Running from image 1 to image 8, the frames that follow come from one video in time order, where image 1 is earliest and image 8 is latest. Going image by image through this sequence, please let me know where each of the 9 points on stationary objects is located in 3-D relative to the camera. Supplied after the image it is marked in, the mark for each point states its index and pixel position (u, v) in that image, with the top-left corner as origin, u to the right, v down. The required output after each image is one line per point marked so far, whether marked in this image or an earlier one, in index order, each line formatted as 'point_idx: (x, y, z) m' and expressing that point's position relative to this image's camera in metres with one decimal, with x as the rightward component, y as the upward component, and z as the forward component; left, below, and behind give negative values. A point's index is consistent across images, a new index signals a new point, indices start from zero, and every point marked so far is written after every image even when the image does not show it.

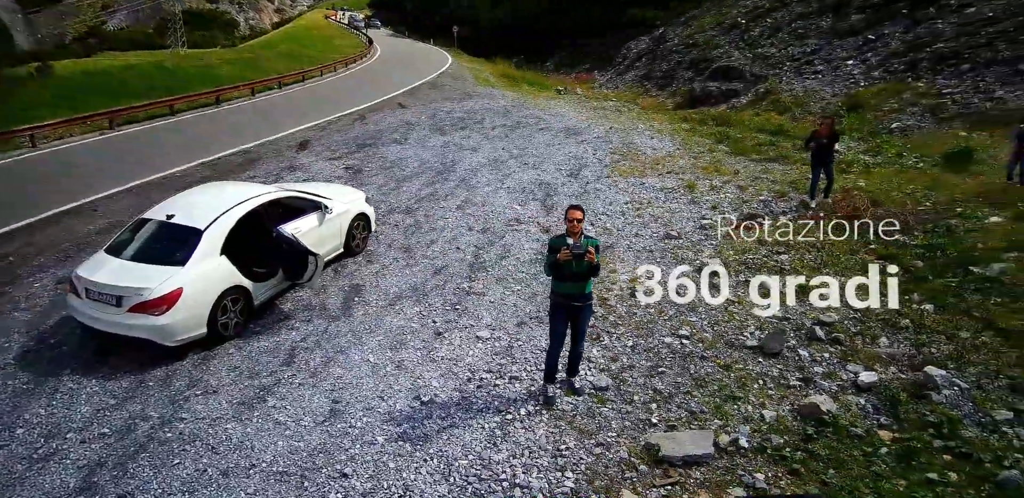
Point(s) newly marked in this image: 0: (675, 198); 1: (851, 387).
0: (+3.3, +1.1, +12.5) m
1: (+3.6, -1.4, +6.1) m
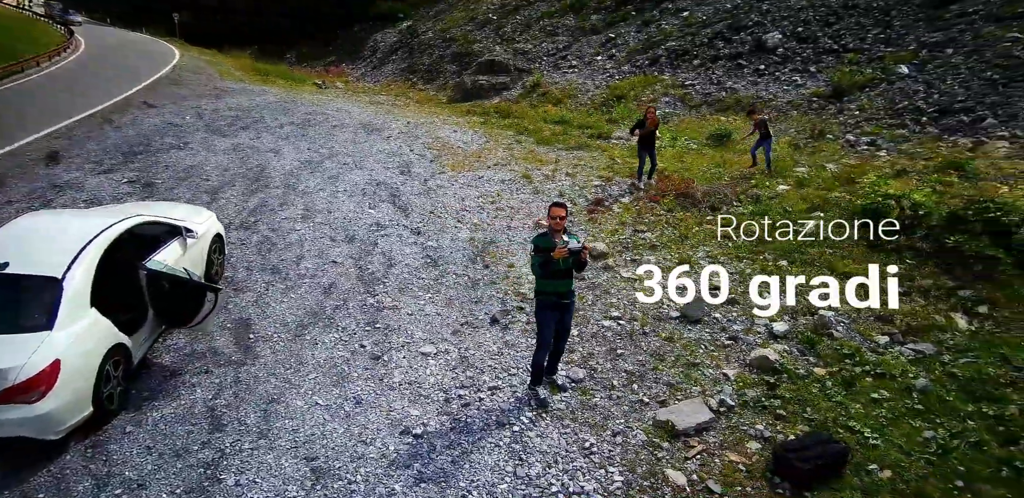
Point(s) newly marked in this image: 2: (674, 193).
0: (+0.1, +1.3, +12.9) m
1: (+3.2, -1.0, +7.1) m
2: (+3.3, +1.1, +12.1) m
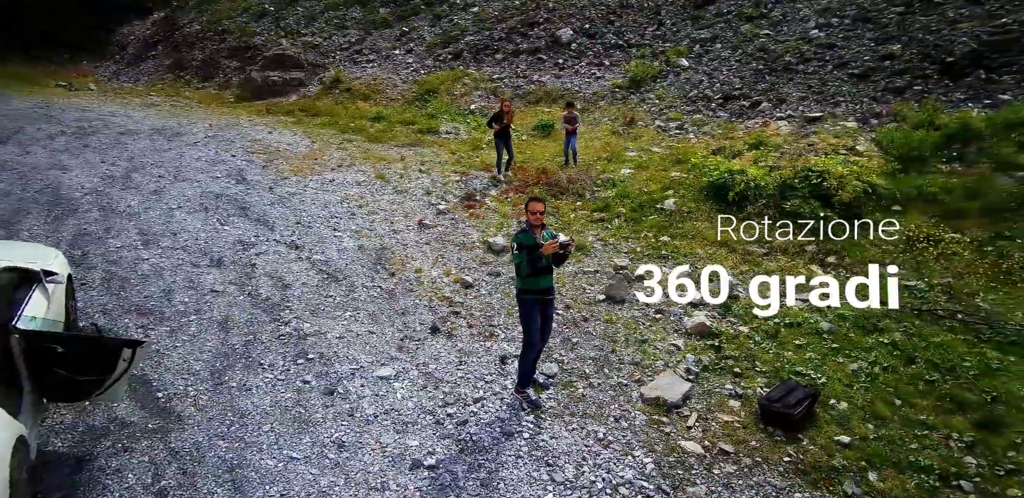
0: (-2.7, +1.2, +12.2) m
1: (+2.4, -0.7, +7.9) m
2: (+0.6, +1.4, +12.5) m
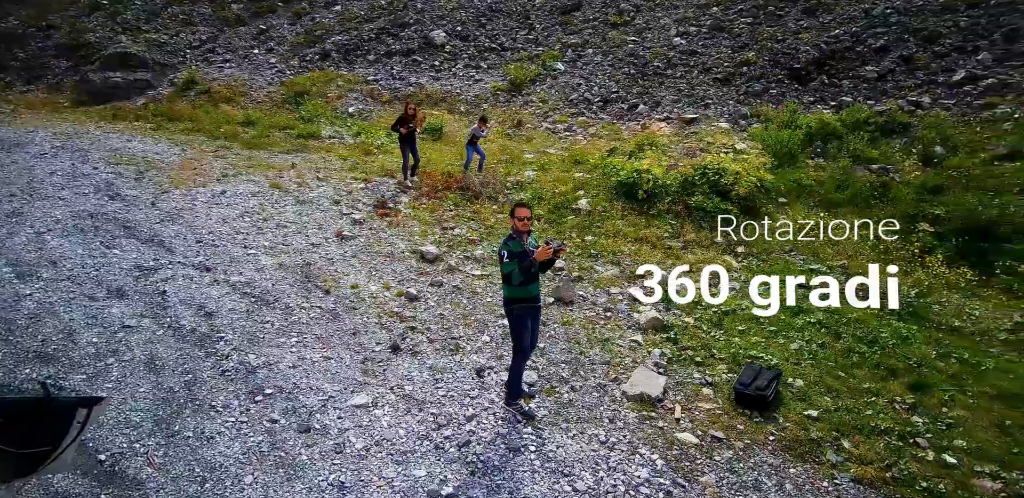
0: (-4.3, +0.9, +11.2) m
1: (+1.7, -0.7, +8.2) m
2: (-1.2, +1.2, +12.3) m
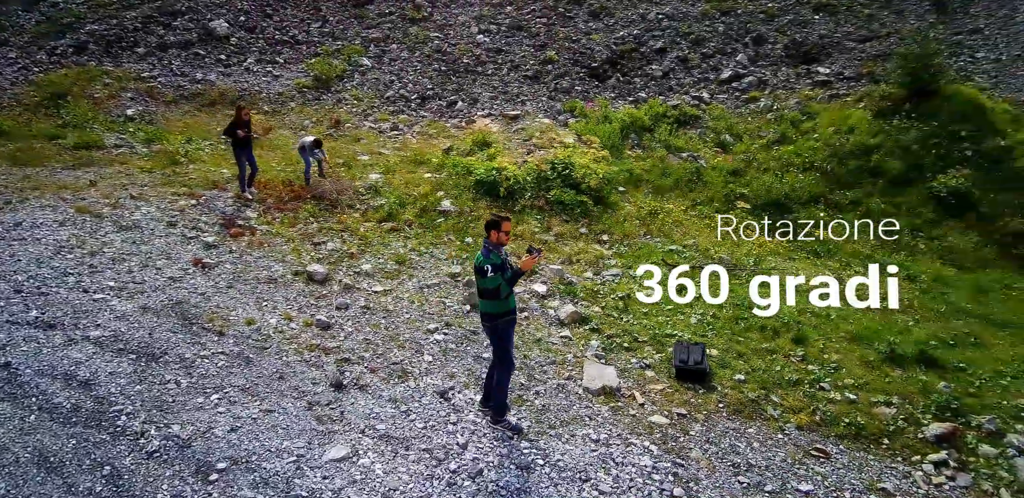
0: (-6.4, +0.3, +9.1) m
1: (+0.4, -0.7, +8.5) m
2: (-3.9, +0.9, +11.2) m
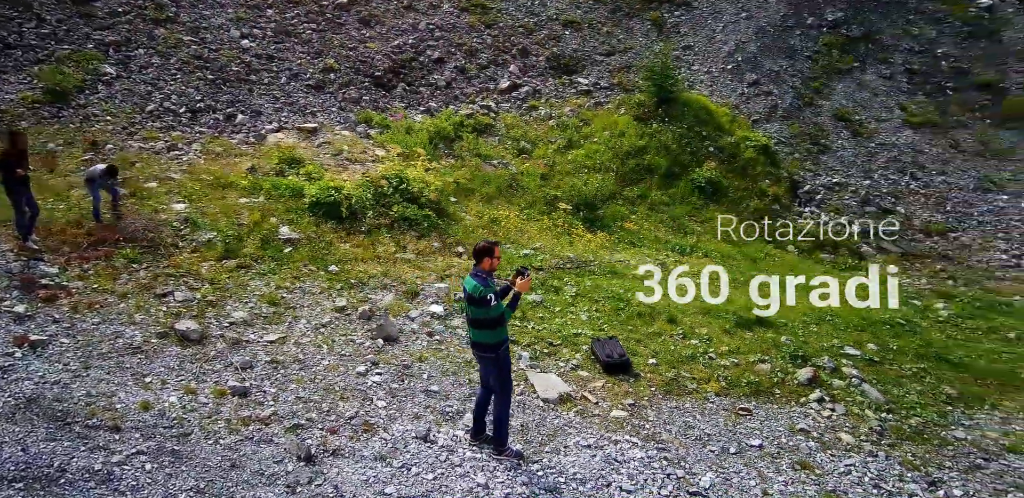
0: (-7.5, -0.7, +6.2) m
1: (-0.9, -1.0, +8.4) m
2: (-6.1, +0.1, +9.1) m
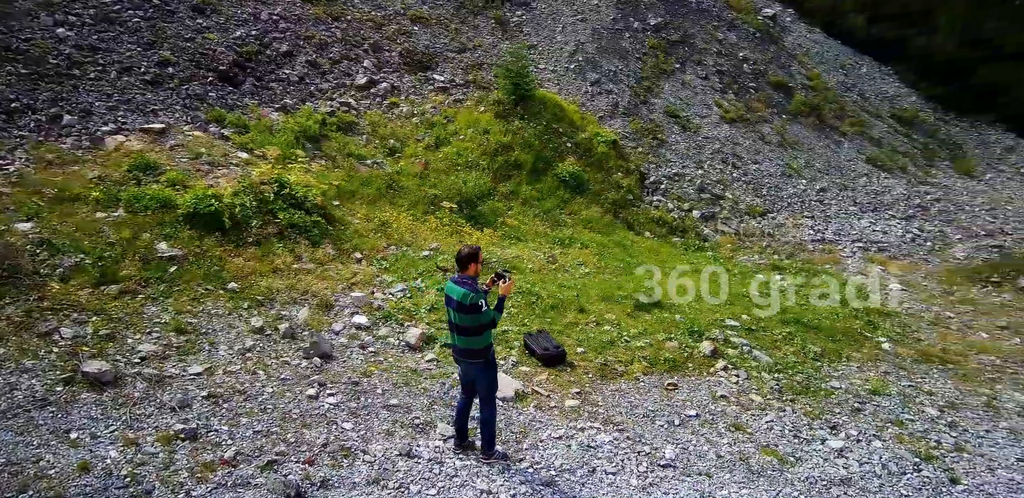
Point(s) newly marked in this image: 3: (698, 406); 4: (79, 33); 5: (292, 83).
0: (-7.6, -1.2, +4.3) m
1: (-1.9, -1.1, +8.1) m
2: (-7.1, -0.3, +7.4) m
3: (+2.2, -1.9, +7.1) m
4: (-12.8, +6.4, +17.5) m
5: (-6.7, +5.2, +18.8) m
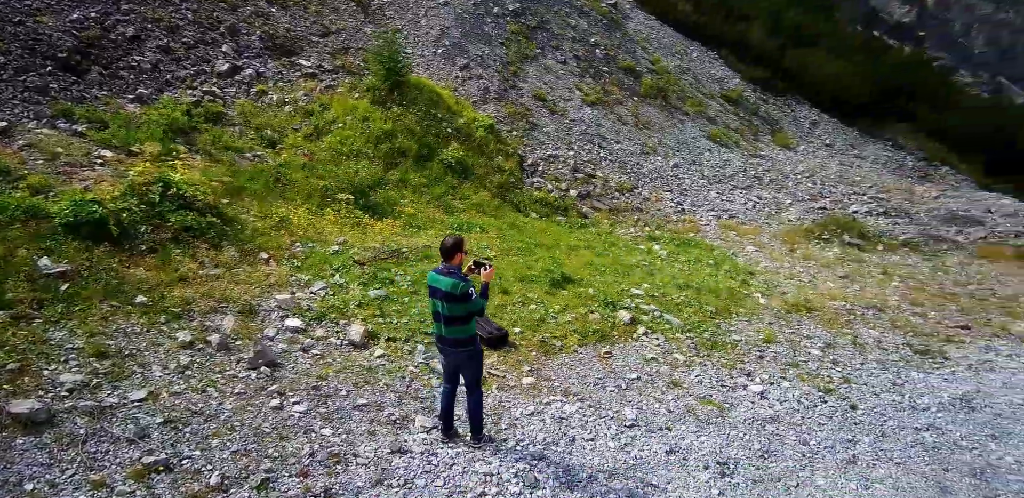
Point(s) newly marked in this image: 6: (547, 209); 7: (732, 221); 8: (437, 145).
0: (-7.2, -1.7, +2.8) m
1: (-2.6, -1.1, +7.9) m
2: (-7.6, -0.7, +5.9) m
3: (+1.6, -1.6, +7.9) m
4: (-15.9, +5.9, +14.1) m
5: (-10.2, +5.1, +16.8) m
6: (+1.1, +1.2, +18.1) m
7: (+7.1, +0.9, +19.1) m
8: (-2.3, +3.2, +18.6) m
